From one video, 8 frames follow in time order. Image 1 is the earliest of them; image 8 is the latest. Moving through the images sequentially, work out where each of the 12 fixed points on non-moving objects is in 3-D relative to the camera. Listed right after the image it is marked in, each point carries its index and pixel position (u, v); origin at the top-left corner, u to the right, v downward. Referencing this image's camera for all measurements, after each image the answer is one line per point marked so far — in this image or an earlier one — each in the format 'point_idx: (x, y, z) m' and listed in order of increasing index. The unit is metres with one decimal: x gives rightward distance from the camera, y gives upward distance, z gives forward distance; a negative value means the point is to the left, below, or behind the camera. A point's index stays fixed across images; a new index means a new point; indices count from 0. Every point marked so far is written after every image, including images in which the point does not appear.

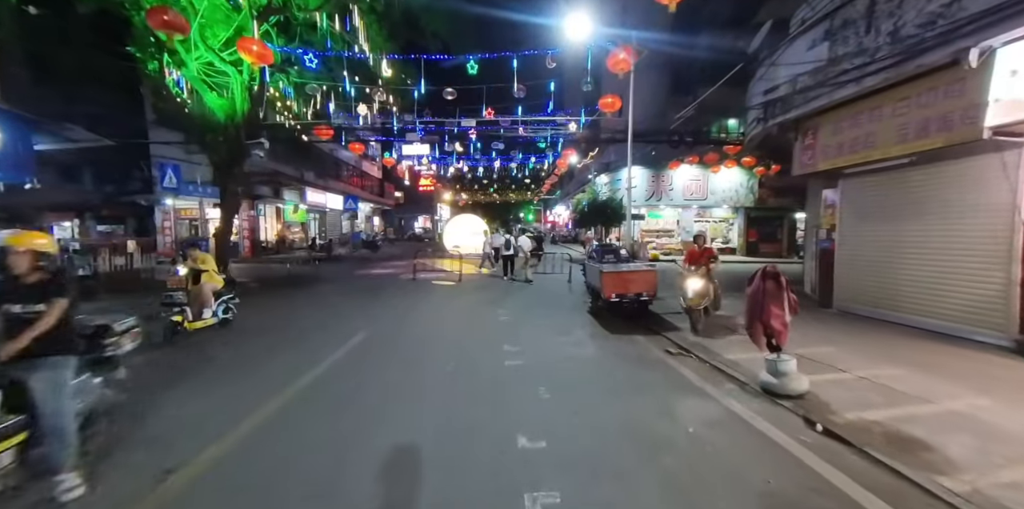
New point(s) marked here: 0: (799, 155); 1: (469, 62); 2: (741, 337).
0: (+7.1, +2.5, +9.9) m
1: (-1.4, +6.1, +12.9) m
2: (+4.3, -1.5, +7.7) m
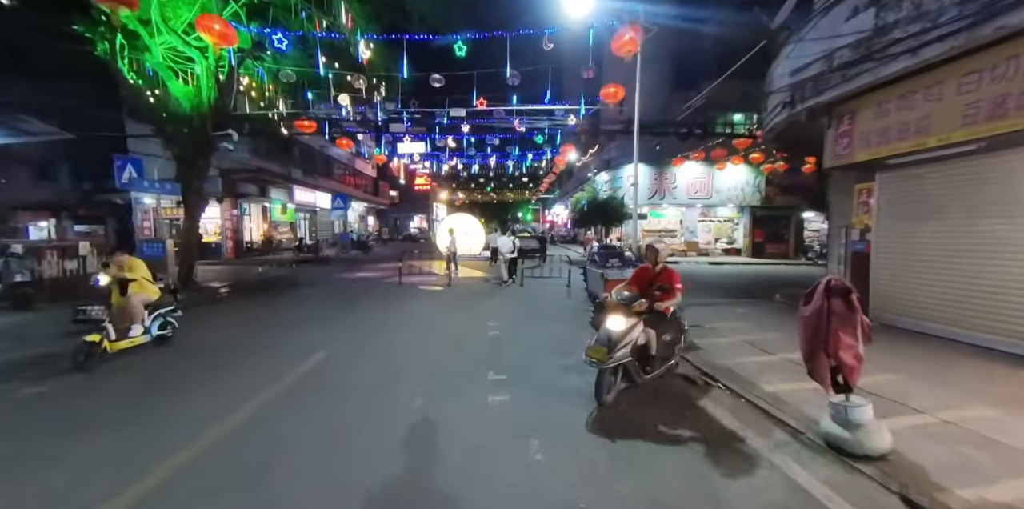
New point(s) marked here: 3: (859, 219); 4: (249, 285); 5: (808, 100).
0: (+6.9, +2.4, +8.7) m
1: (-1.6, +6.1, +11.6) m
2: (+4.1, -1.6, +6.4) m
3: (+8.1, +0.8, +9.5) m
4: (-10.0, -1.1, +15.6) m
5: (+6.1, +3.2, +8.4) m
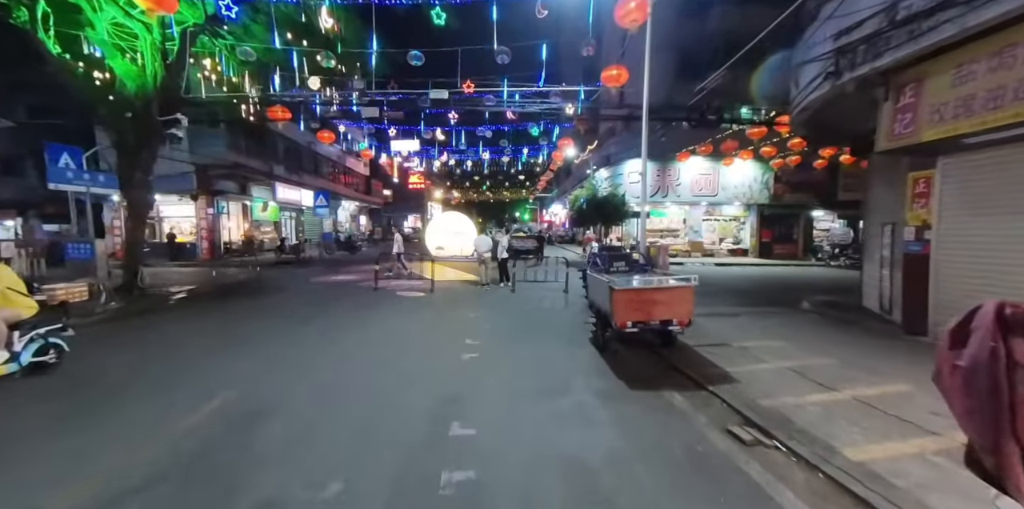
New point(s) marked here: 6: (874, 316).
0: (+6.6, +2.3, +7.1) m
1: (-1.9, +6.0, +10.0) m
2: (+3.8, -1.7, +4.8) m
3: (+7.8, +0.8, +8.0) m
4: (-10.3, -1.2, +14.0) m
5: (+5.9, +3.2, +6.8) m
6: (+8.2, -1.4, +9.2) m
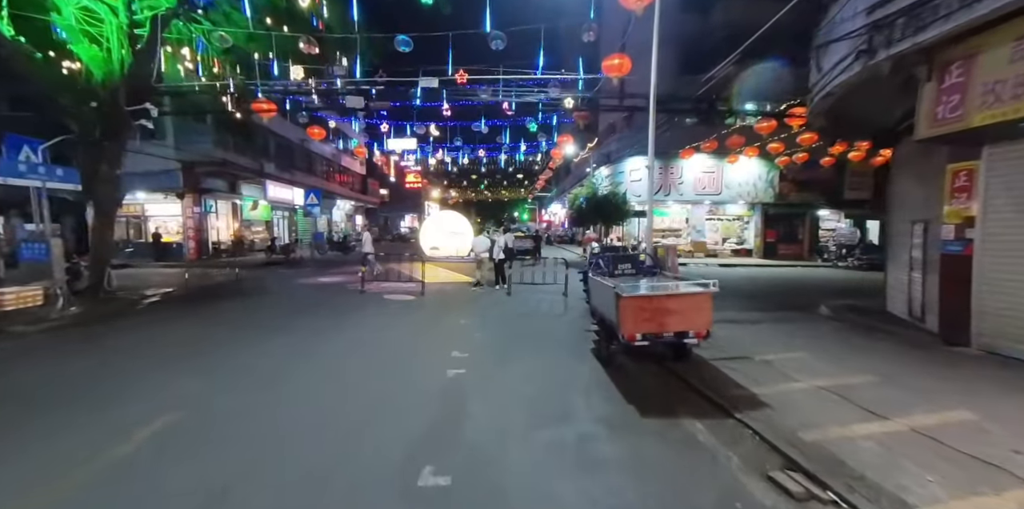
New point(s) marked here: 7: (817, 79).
0: (+6.5, +2.3, +6.3) m
1: (-2.0, +6.0, +9.1) m
2: (+3.7, -1.7, +4.0) m
3: (+7.7, +0.8, +7.1) m
4: (-10.5, -1.2, +13.2) m
5: (+5.7, +3.1, +6.0) m
6: (+8.1, -1.4, +8.4) m
7: (+6.5, +3.7, +8.6) m
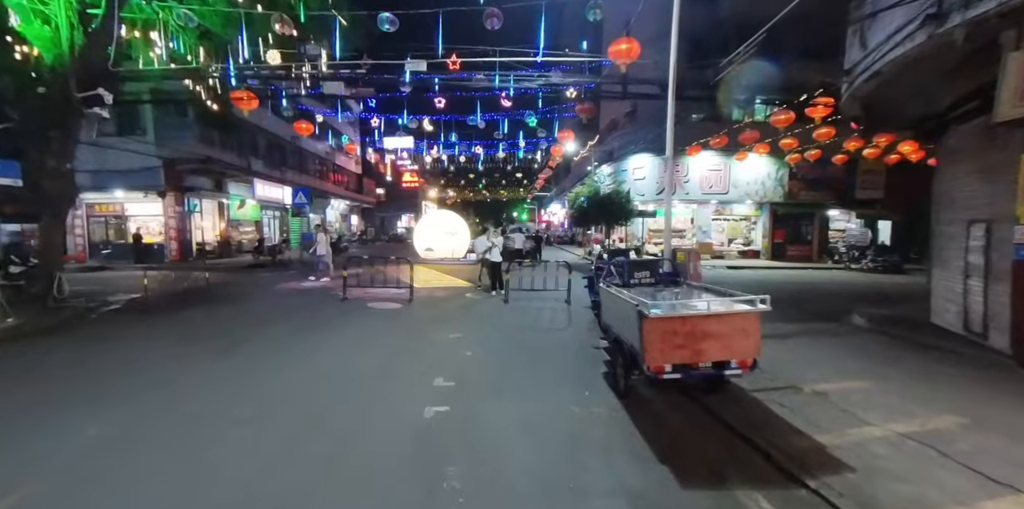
0: (+6.4, +2.2, +5.2) m
1: (-2.1, +5.9, +8.0) m
2: (+3.6, -1.8, +2.9) m
3: (+7.7, +0.7, +6.0) m
4: (-10.6, -1.3, +12.0) m
5: (+5.7, +3.1, +4.9) m
6: (+8.1, -1.5, +7.3) m
7: (+6.4, +3.6, +7.5) m
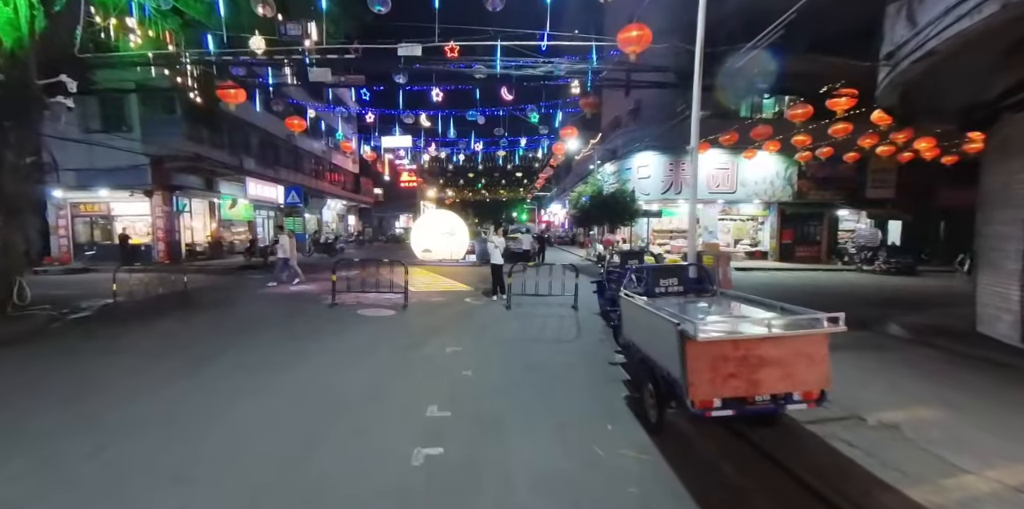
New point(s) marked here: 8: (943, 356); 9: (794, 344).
0: (+6.5, +2.2, +4.4) m
1: (-2.0, +5.8, +7.2) m
2: (+3.7, -1.8, +2.1) m
3: (+7.7, +0.6, +5.2) m
4: (-10.5, -1.4, +11.2) m
5: (+5.8, +3.0, +4.1) m
6: (+8.1, -1.6, +6.5) m
7: (+6.5, +3.6, +6.7) m
8: (+7.0, -1.7, +6.7) m
9: (+2.3, -0.7, +3.4) m
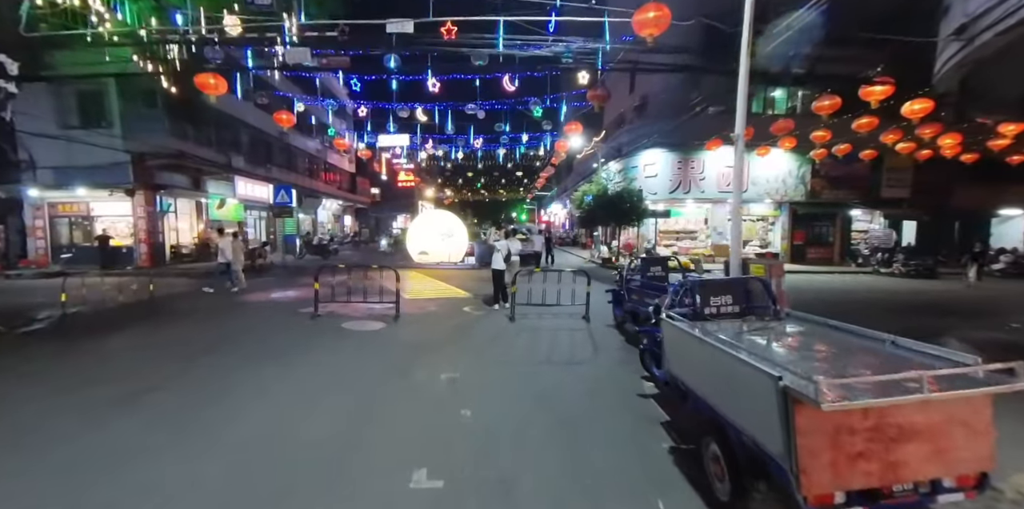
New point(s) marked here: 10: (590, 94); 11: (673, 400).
0: (+6.6, +2.1, +3.3) m
1: (-1.9, +5.7, +6.1) m
2: (+3.8, -1.9, +1.0) m
3: (+7.9, +0.5, +4.2) m
4: (-10.4, -1.5, +10.0) m
5: (+5.9, +2.9, +3.0) m
6: (+8.2, -1.7, +5.5) m
7: (+6.6, +3.5, +5.6) m
8: (+7.1, -1.8, +5.6) m
9: (+2.5, -0.9, +2.3) m
10: (+2.7, +5.5, +14.0) m
11: (+2.0, -1.8, +5.0) m
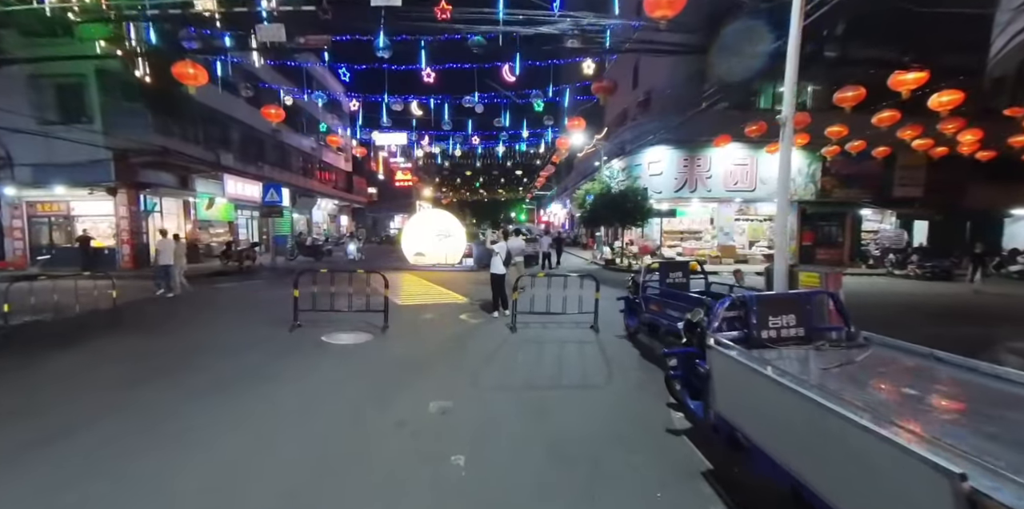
0: (+6.6, +2.0, +2.5) m
1: (-1.9, +5.7, +5.2) m
2: (+3.9, -2.0, +0.1) m
3: (+7.9, +0.5, +3.3) m
4: (-10.4, -1.6, +9.1) m
5: (+5.9, +2.8, +2.2) m
6: (+8.3, -1.8, +4.6) m
7: (+6.6, +3.4, +4.8) m
8: (+7.2, -1.8, +4.7) m
9: (+2.5, -0.9, +1.4) m
10: (+2.7, +5.4, +13.1) m
11: (+2.0, -1.9, +4.1) m
